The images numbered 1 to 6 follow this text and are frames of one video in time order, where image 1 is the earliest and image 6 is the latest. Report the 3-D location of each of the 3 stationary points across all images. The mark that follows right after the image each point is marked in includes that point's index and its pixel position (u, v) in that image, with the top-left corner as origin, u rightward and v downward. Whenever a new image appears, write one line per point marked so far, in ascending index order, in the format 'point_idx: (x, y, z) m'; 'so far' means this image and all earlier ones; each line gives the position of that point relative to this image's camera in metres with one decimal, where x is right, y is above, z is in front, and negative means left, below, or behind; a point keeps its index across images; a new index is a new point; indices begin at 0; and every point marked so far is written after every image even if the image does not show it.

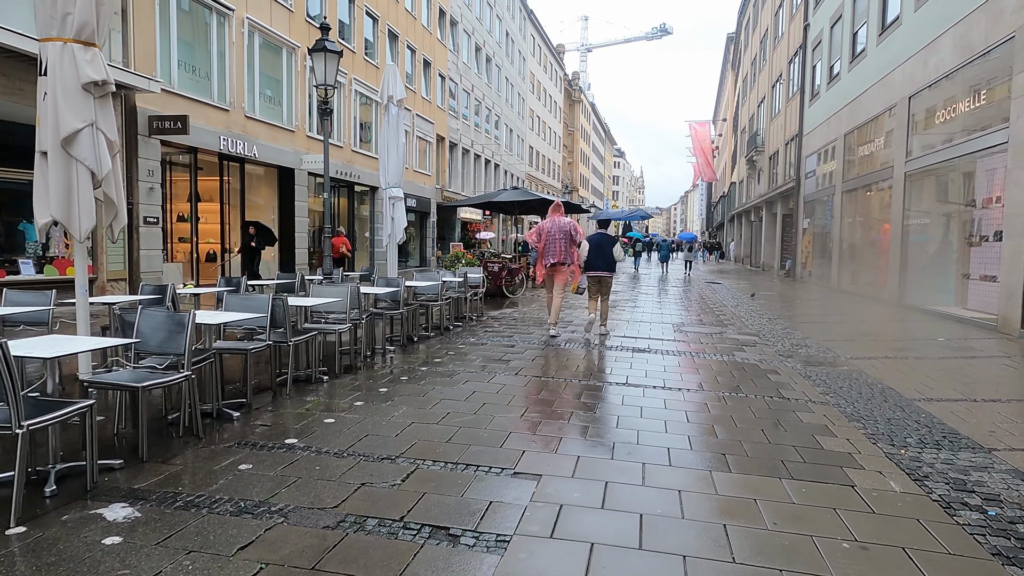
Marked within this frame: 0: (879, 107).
0: (+8.6, +4.2, +15.4) m
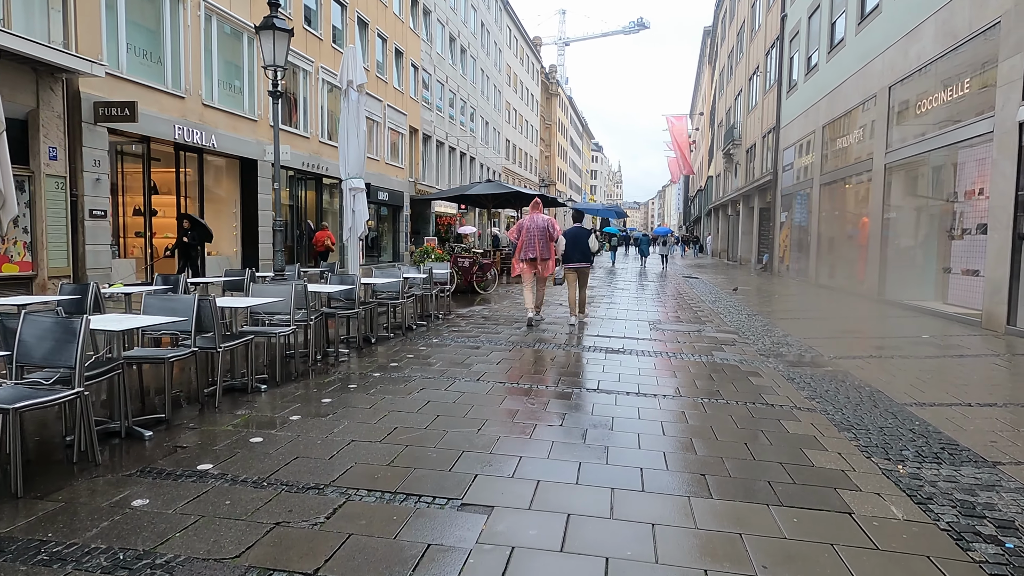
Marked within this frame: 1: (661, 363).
0: (+7.9, +4.4, +15.1) m
1: (+1.5, -0.8, +6.7) m
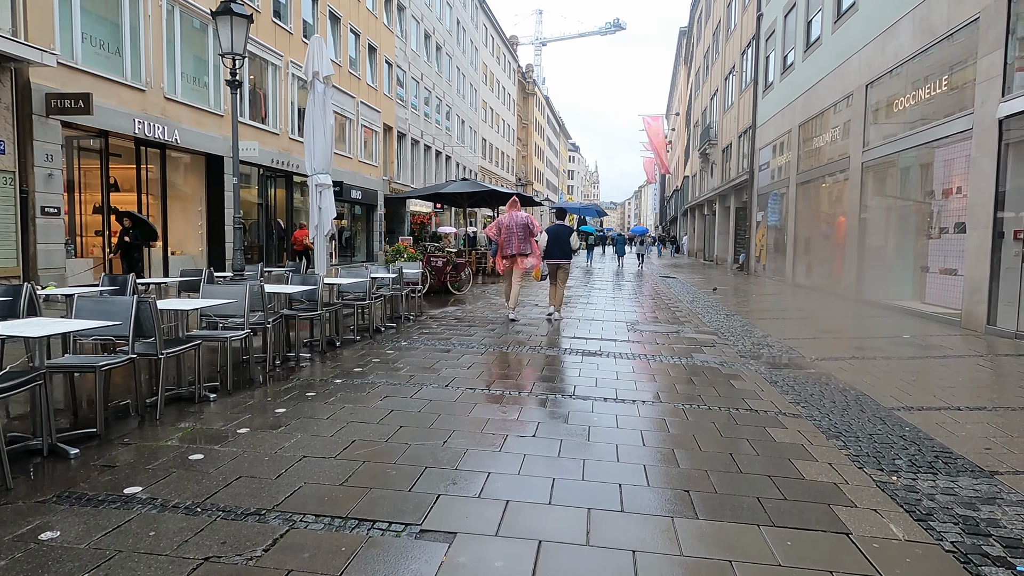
0: (+7.3, +4.4, +15.1) m
1: (+1.2, -0.8, +6.4) m
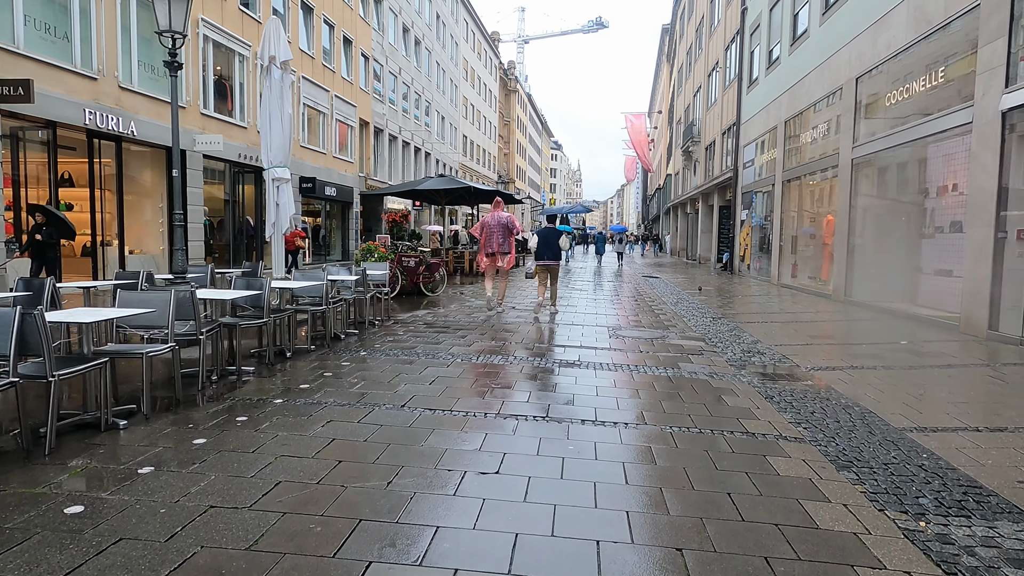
0: (+6.8, +4.4, +14.6) m
1: (+1.0, -0.8, +5.8) m
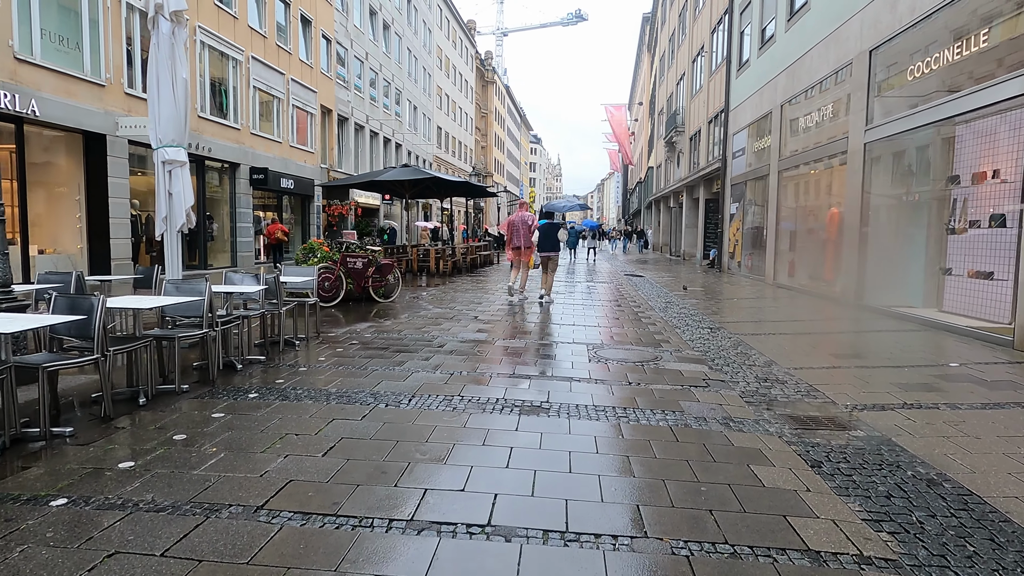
0: (+6.2, +4.3, +13.1) m
1: (+0.6, -0.9, +4.2) m
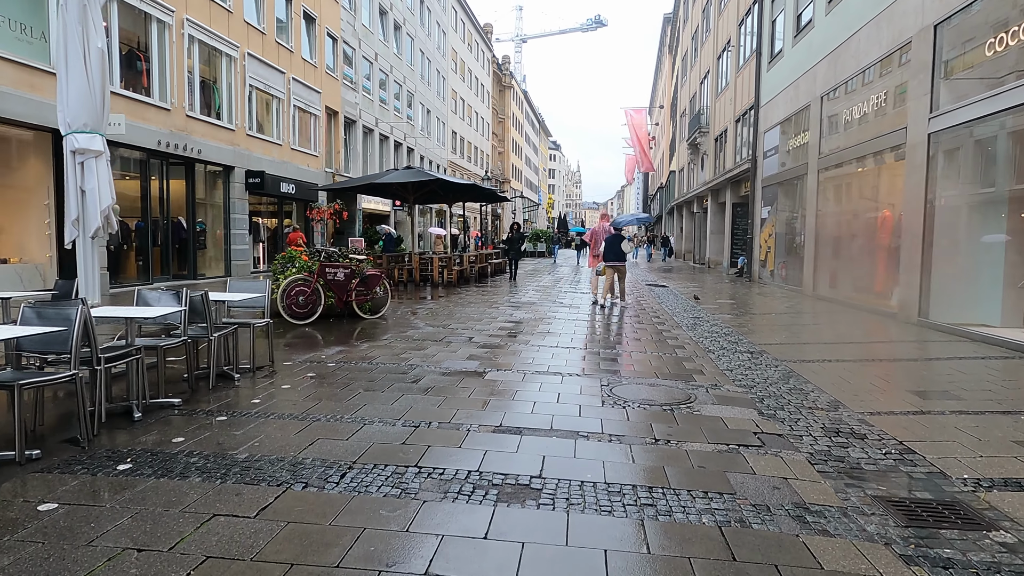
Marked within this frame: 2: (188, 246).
0: (+6.3, +4.1, +11.5) m
1: (+0.5, -1.1, +2.7) m
2: (-8.2, +1.1, +16.7) m
